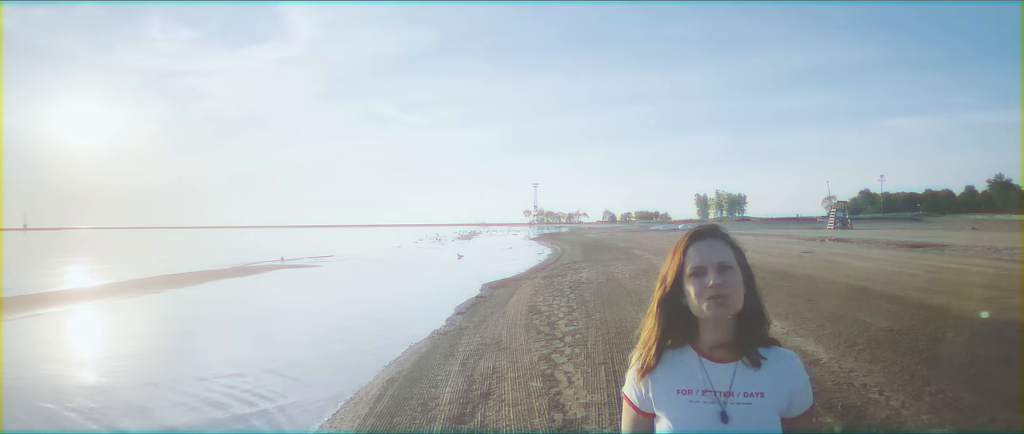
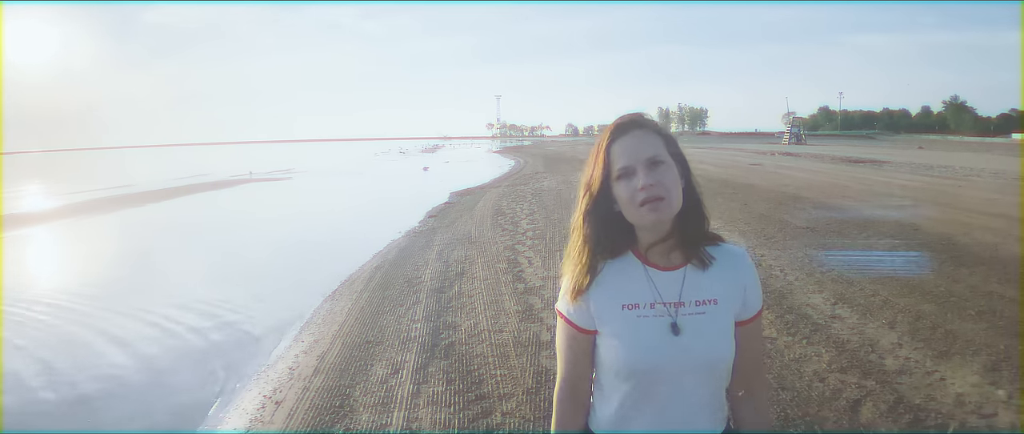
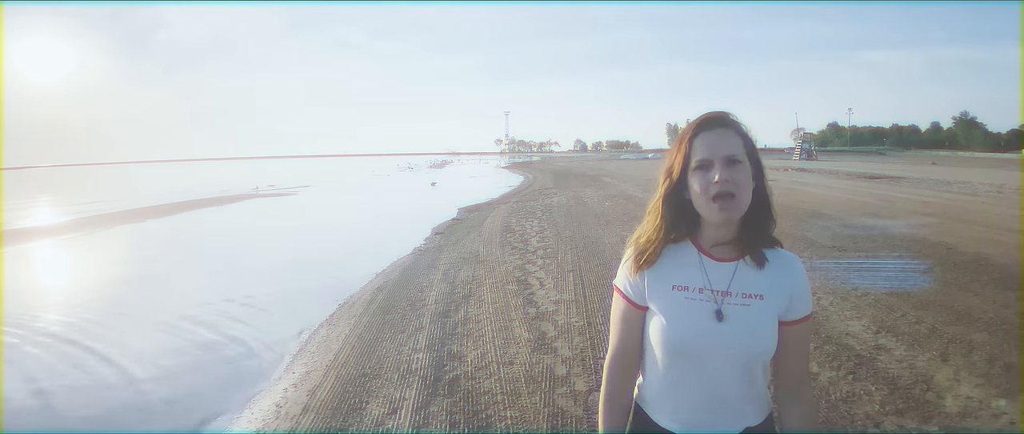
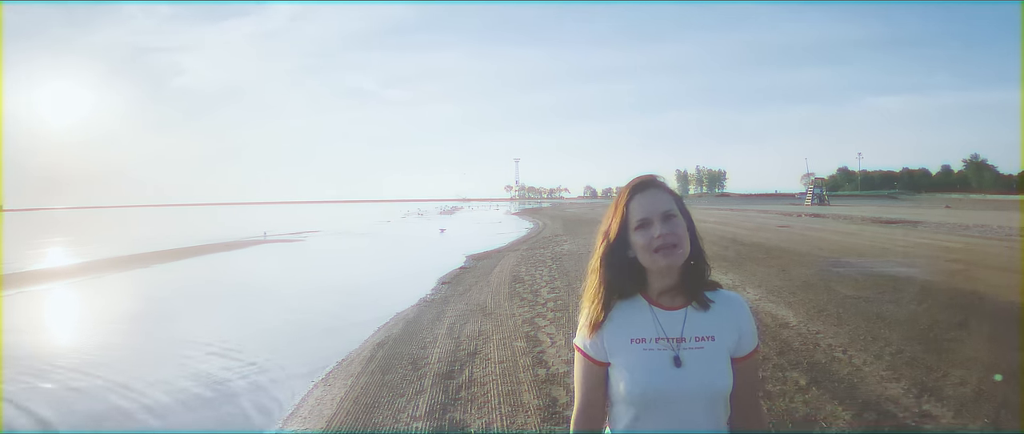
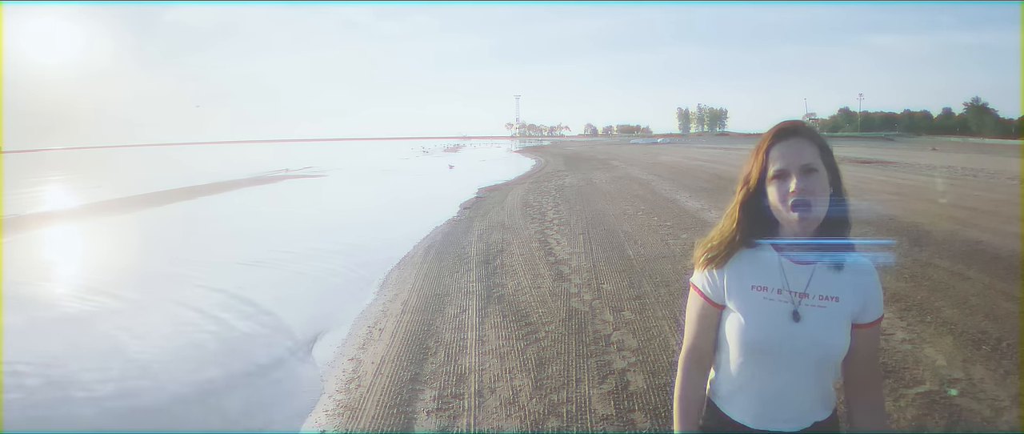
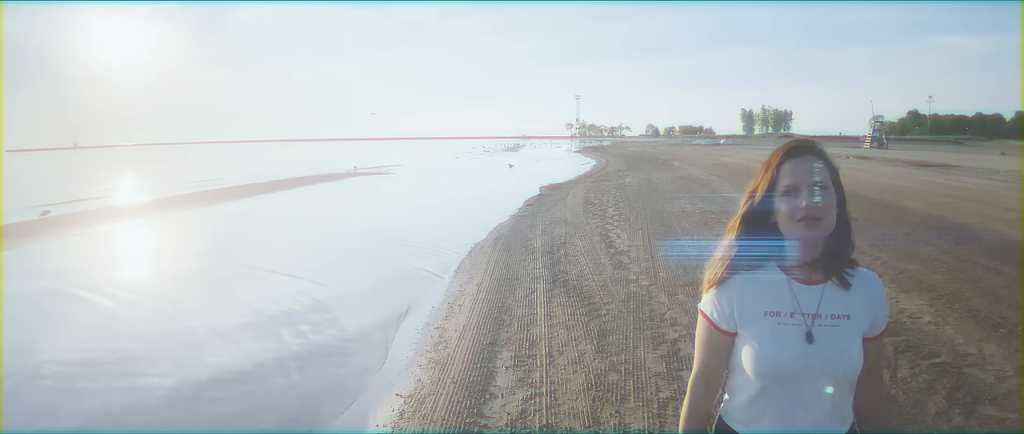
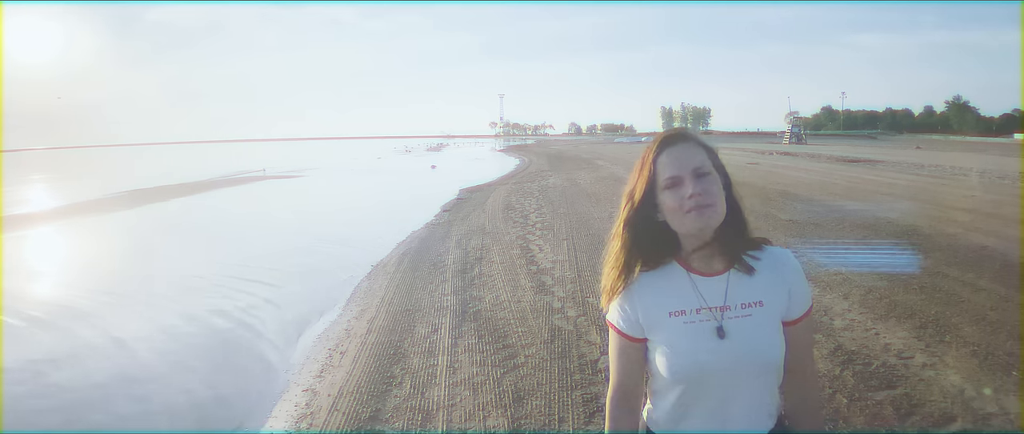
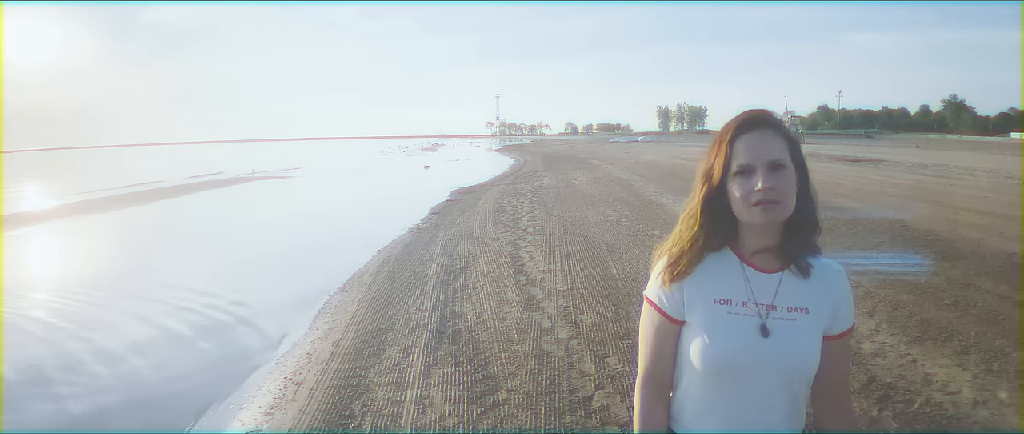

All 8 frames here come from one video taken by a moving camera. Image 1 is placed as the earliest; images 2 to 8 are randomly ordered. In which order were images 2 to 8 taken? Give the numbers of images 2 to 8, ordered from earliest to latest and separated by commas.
4, 3, 2, 8, 7, 5, 6
